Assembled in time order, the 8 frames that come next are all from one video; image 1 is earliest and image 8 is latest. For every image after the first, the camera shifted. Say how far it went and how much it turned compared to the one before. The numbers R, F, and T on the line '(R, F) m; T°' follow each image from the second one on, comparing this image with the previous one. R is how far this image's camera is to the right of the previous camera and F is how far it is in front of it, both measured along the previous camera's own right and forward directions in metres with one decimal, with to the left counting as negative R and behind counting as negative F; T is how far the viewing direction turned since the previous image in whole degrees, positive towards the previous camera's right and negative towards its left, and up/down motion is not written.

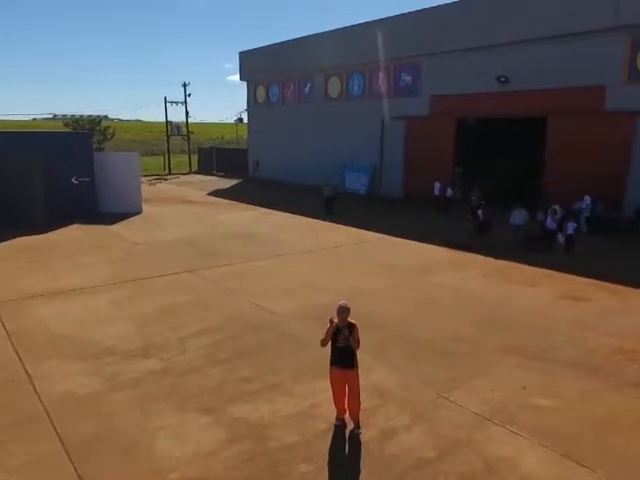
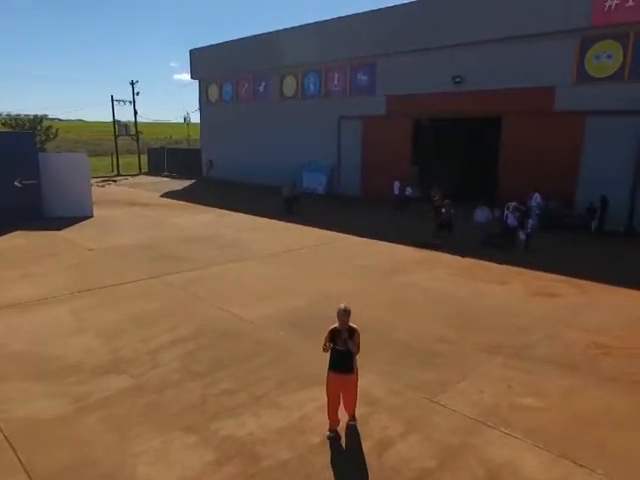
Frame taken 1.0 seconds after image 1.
(-0.4, +0.3) m; +6°
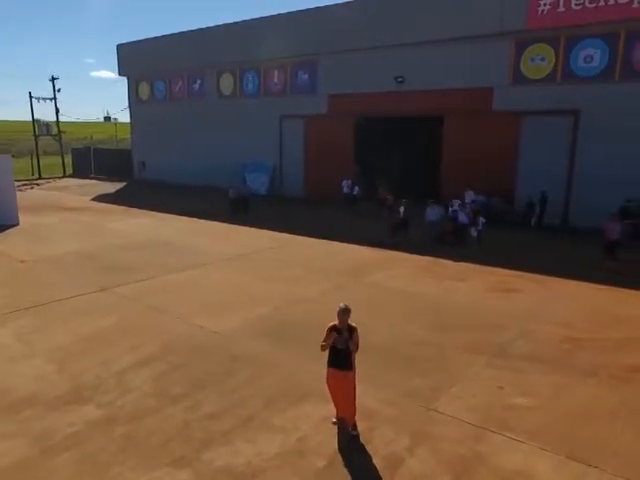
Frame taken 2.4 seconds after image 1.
(-0.7, +0.4) m; +8°
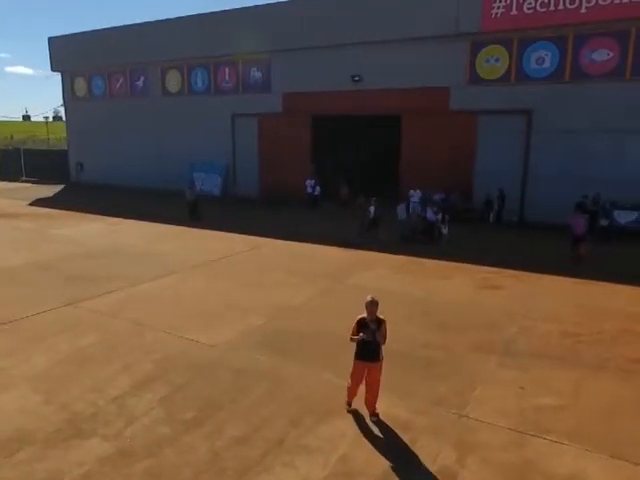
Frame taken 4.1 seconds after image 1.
(-1.0, +0.5) m; +7°
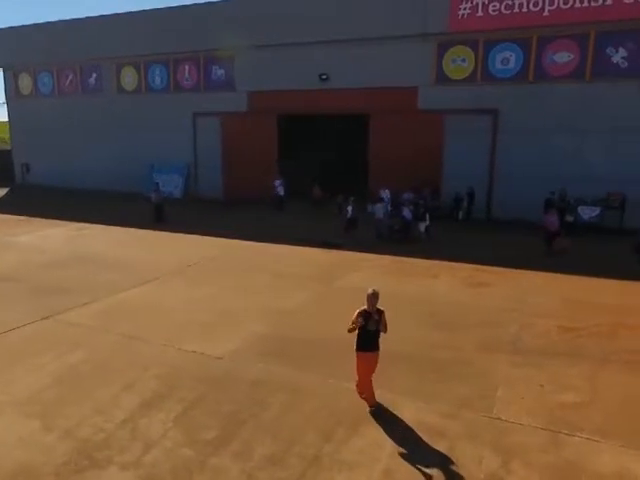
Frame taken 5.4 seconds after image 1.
(-0.8, +0.3) m; +6°
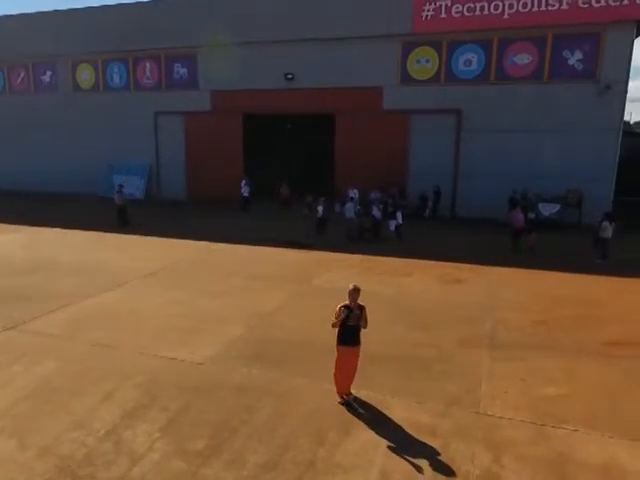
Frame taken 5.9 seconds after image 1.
(-0.3, +0.1) m; +4°
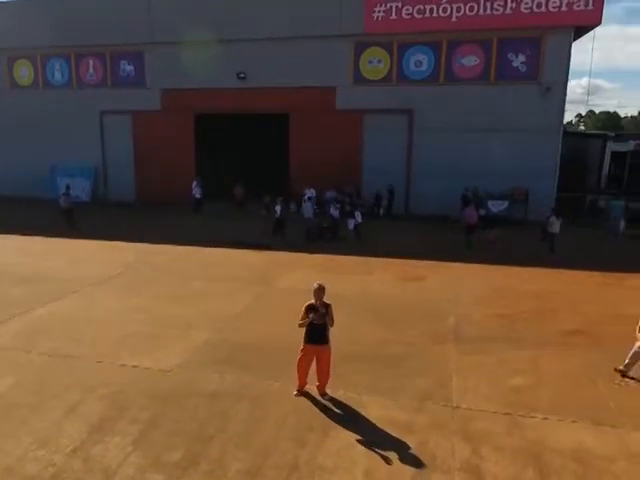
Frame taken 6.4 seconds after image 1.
(-0.3, +0.1) m; +6°
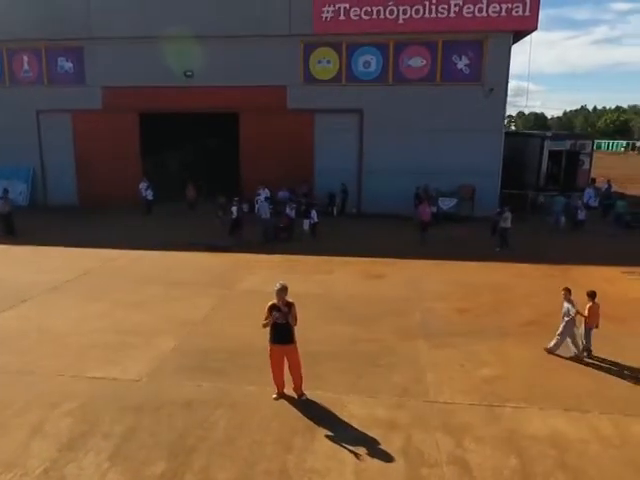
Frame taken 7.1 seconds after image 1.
(-0.4, +0.1) m; +6°
